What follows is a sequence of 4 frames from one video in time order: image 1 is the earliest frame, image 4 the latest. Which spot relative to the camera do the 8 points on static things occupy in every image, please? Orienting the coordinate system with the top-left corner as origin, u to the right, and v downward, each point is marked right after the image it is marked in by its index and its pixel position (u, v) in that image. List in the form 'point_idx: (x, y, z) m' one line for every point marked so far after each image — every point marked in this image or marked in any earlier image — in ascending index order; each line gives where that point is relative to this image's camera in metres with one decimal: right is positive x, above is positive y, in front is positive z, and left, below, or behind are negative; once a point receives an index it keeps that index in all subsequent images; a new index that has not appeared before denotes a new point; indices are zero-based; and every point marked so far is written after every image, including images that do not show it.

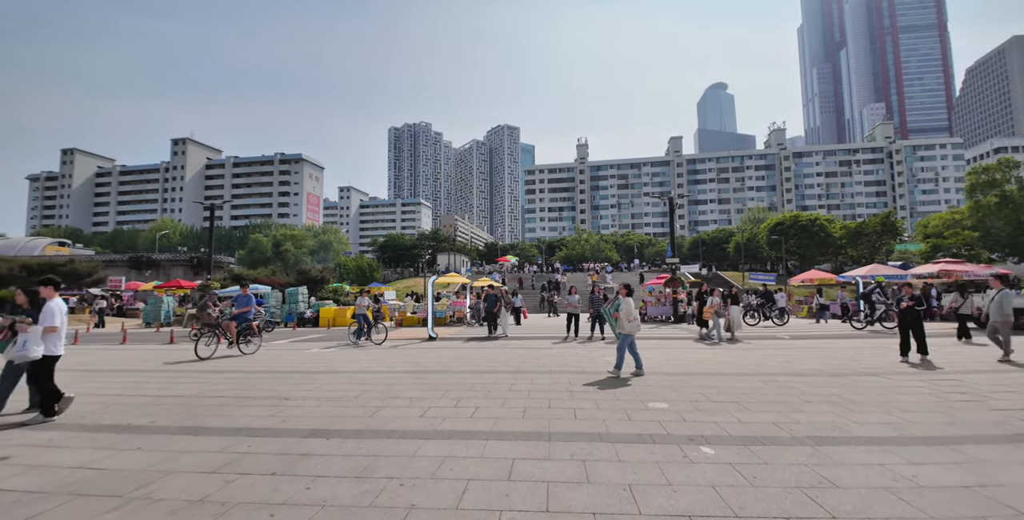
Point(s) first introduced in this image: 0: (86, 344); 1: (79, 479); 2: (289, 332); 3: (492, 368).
0: (-15.0, -2.9, +13.9) m
1: (-3.5, -1.8, +3.3) m
2: (-9.5, -3.0, +17.0) m
3: (-0.4, -2.2, +8.0) m
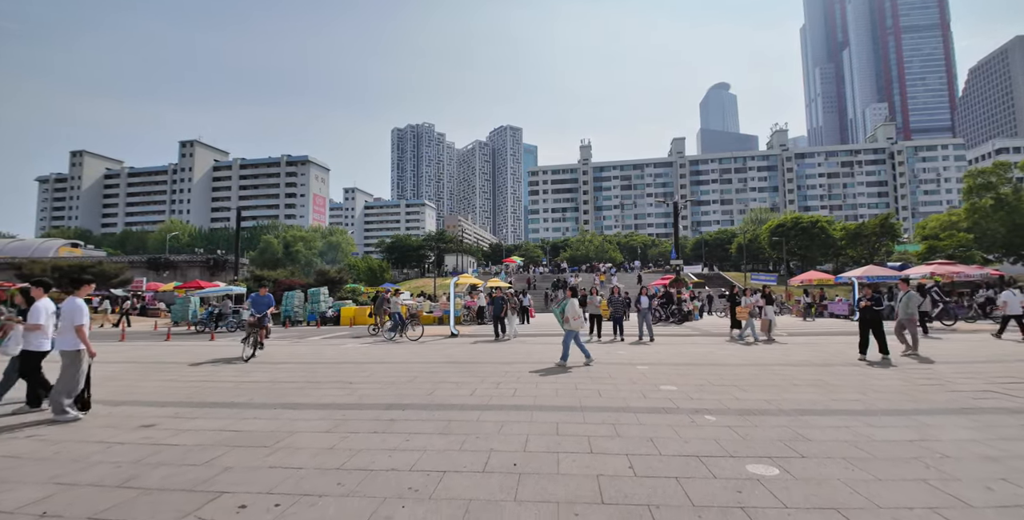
0: (-14.4, -3.0, +15.0) m
1: (-3.0, -1.9, +4.4) m
2: (-8.9, -3.1, +18.1) m
3: (+0.1, -2.3, +9.0) m
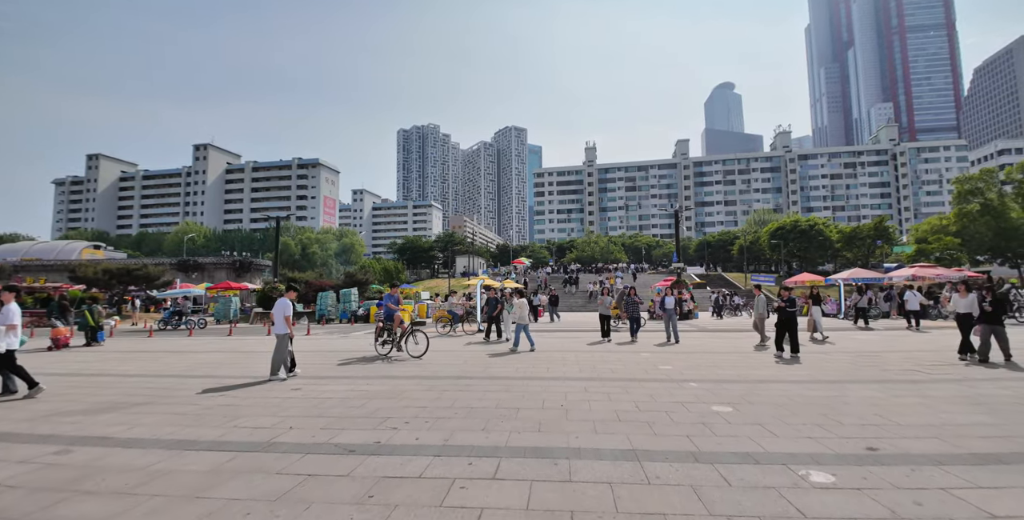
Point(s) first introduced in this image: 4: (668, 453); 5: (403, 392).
0: (-13.6, -3.2, +17.1) m
1: (-2.4, -2.1, +6.3) m
2: (-8.1, -3.3, +20.1) m
3: (+0.9, -2.5, +11.0) m
4: (+1.5, -1.9, +3.9) m
5: (-1.7, -2.1, +6.4) m
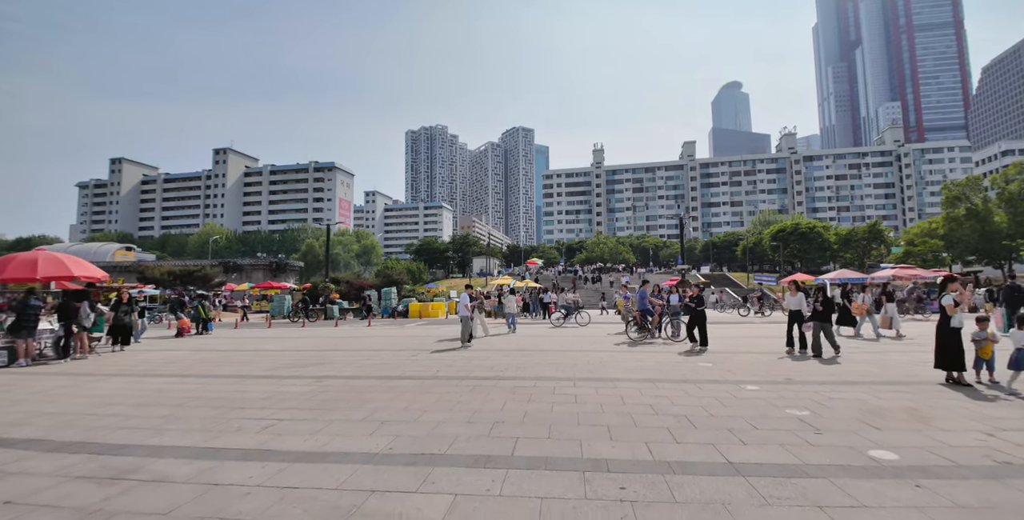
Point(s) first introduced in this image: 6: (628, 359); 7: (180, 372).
0: (-12.3, -3.4, +20.3) m
1: (-1.2, -2.3, +9.3) m
2: (-6.7, -3.5, +23.2) m
3: (+2.1, -2.6, +13.9) m
4: (+2.6, -2.0, +6.8) m
5: (-0.5, -2.2, +9.3) m
6: (+2.7, -2.2, +9.1) m
7: (-6.7, -2.3, +8.2) m
